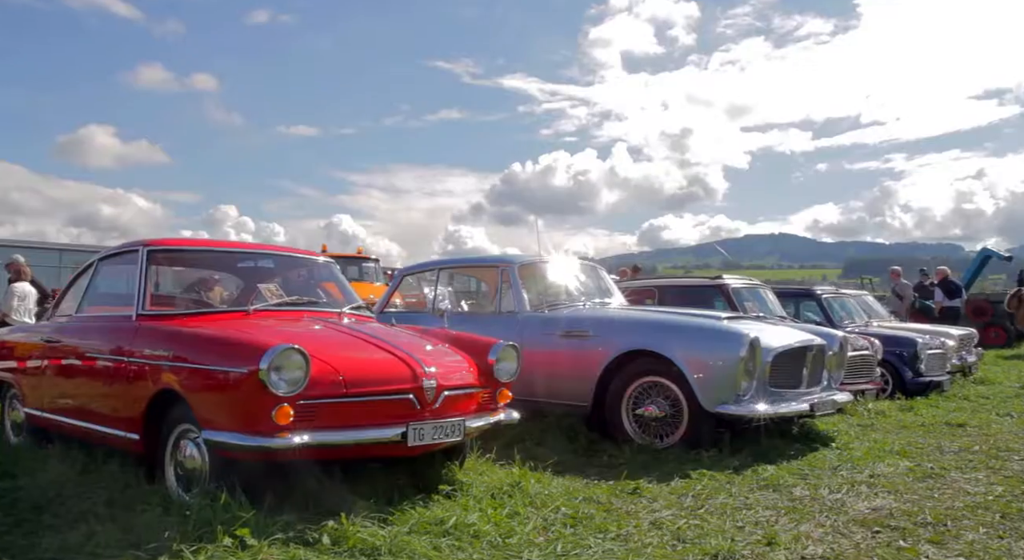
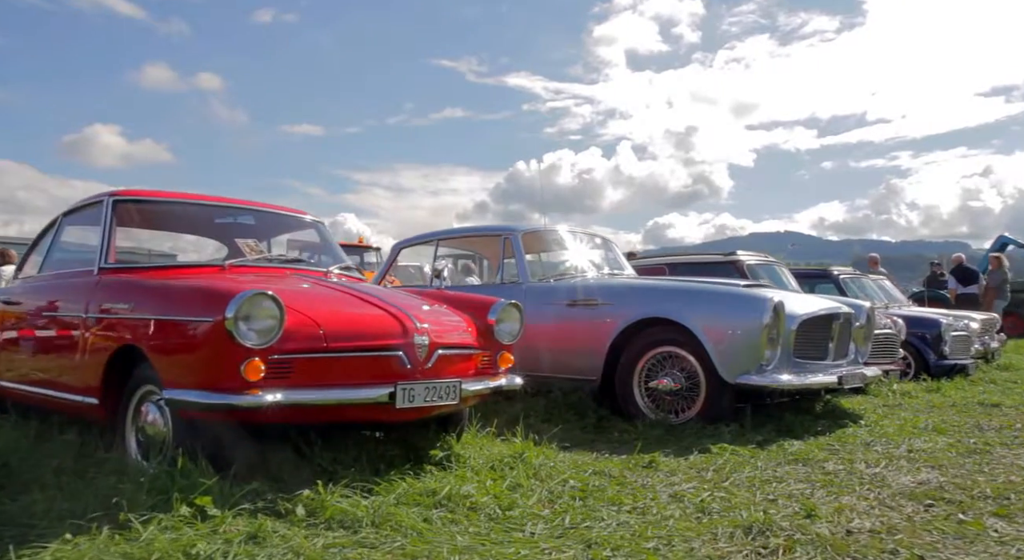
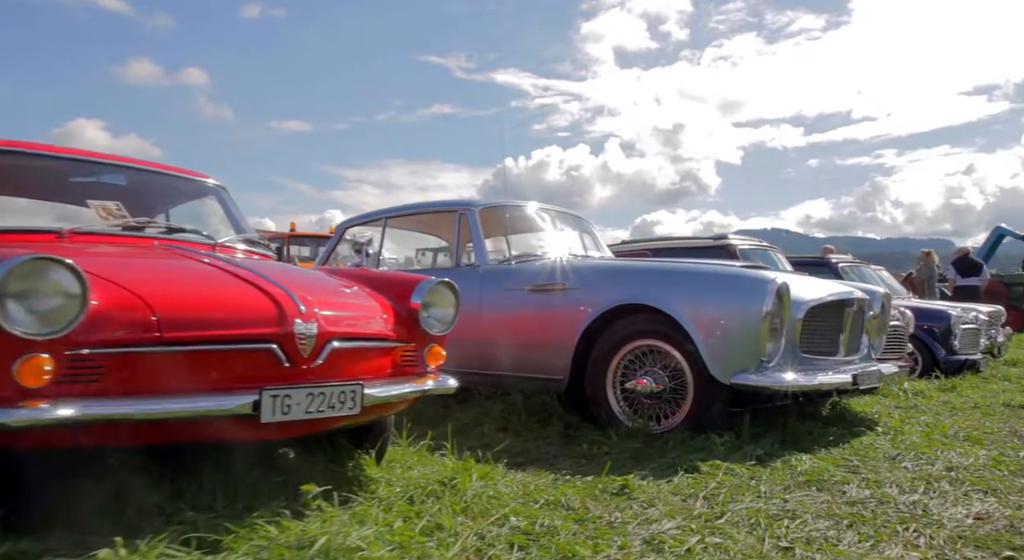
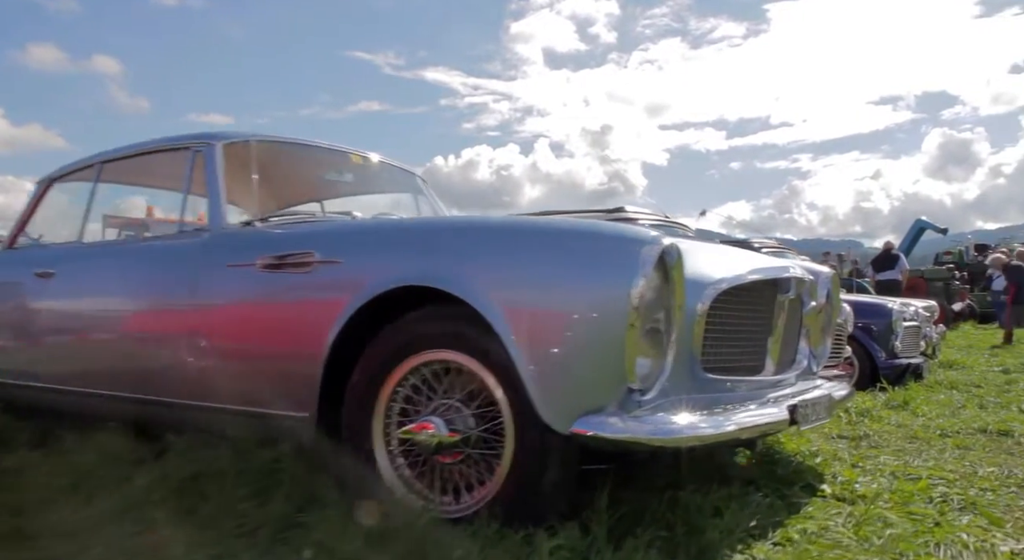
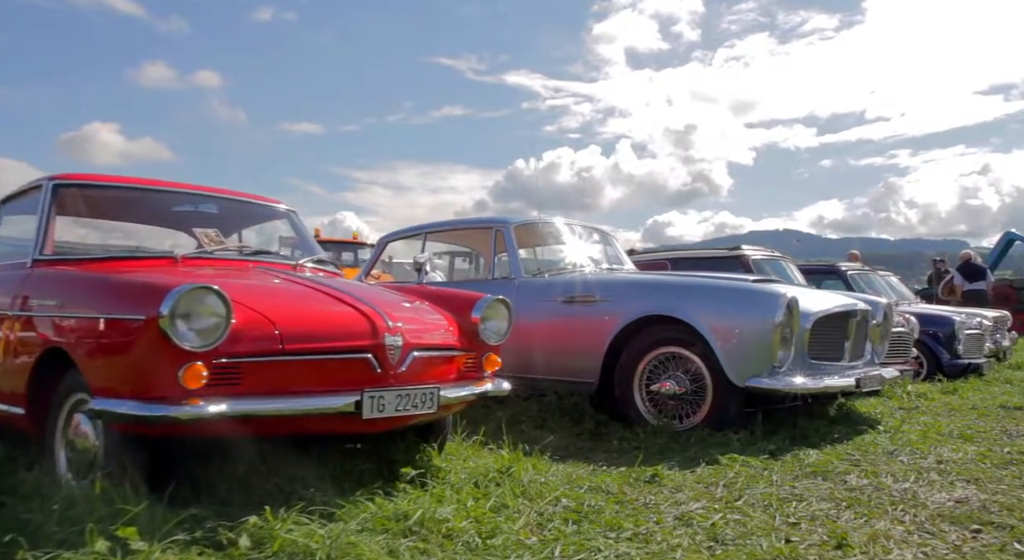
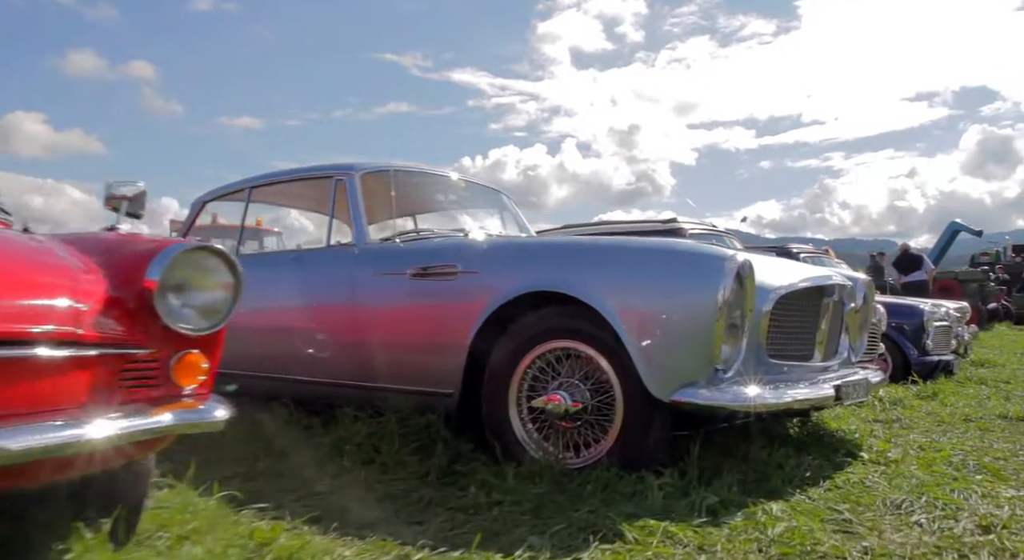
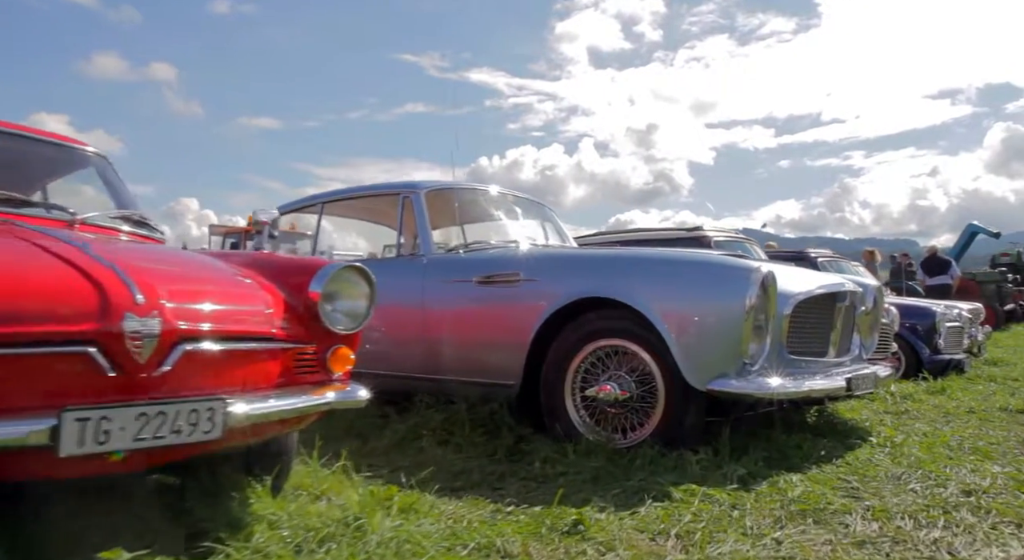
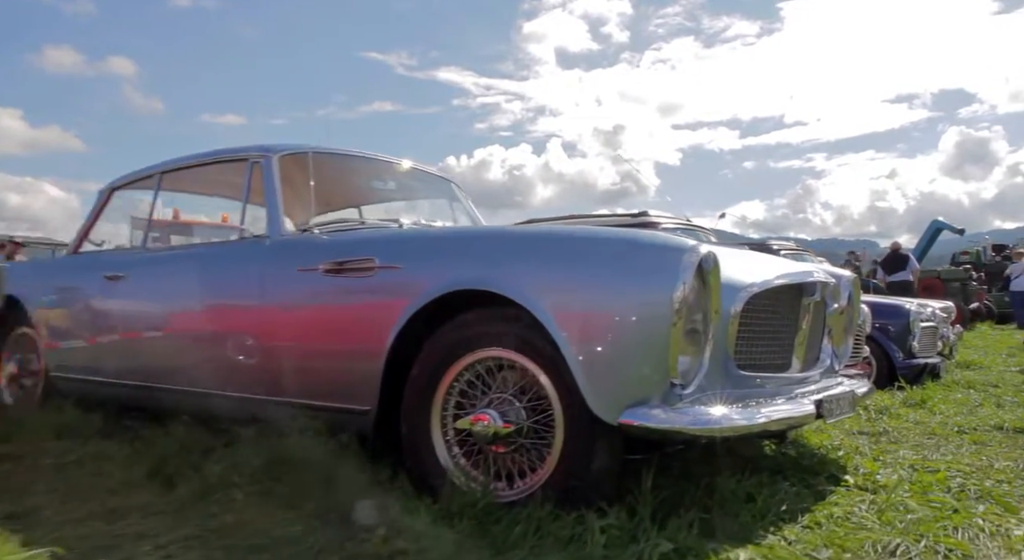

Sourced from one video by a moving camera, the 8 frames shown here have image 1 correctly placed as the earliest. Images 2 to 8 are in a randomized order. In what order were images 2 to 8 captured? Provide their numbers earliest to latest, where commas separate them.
2, 5, 3, 7, 6, 8, 4
